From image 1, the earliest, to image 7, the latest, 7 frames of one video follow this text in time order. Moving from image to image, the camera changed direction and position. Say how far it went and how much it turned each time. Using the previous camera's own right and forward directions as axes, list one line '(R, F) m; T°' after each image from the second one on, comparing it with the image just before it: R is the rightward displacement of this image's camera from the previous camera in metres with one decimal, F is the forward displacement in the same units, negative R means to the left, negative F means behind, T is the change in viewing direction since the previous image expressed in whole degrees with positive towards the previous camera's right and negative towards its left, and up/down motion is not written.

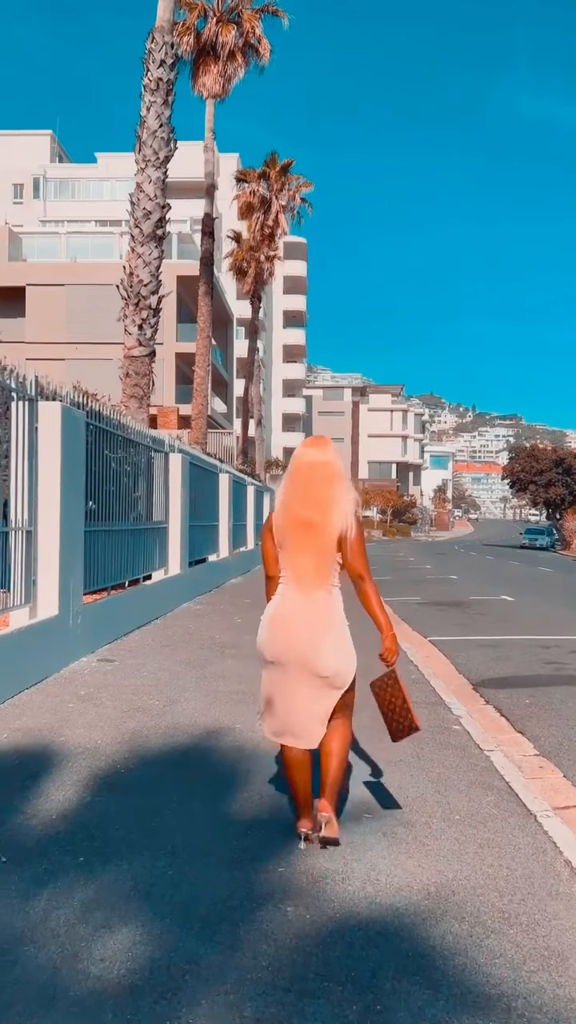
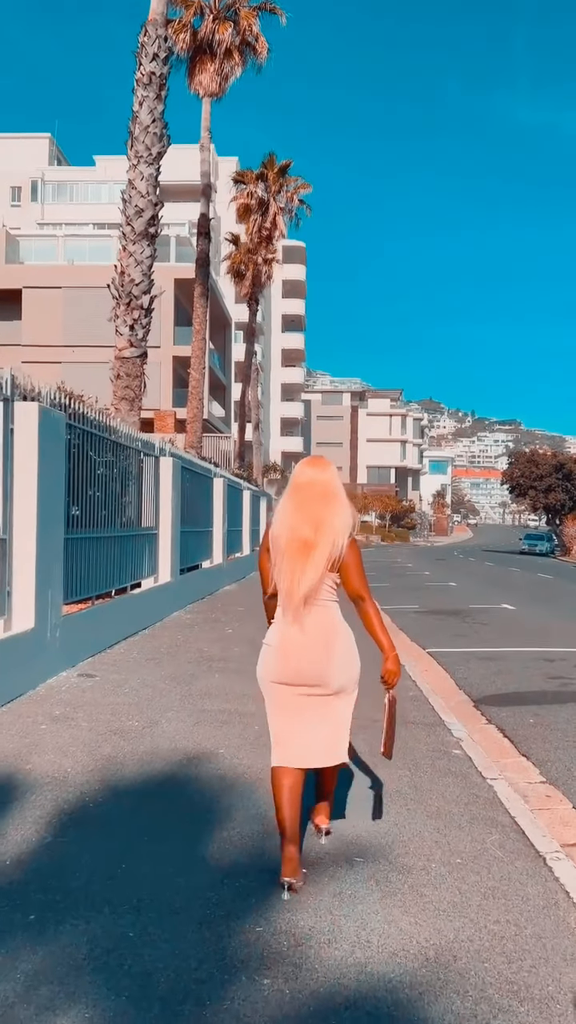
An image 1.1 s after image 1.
(+0.1, +0.5) m; 0°
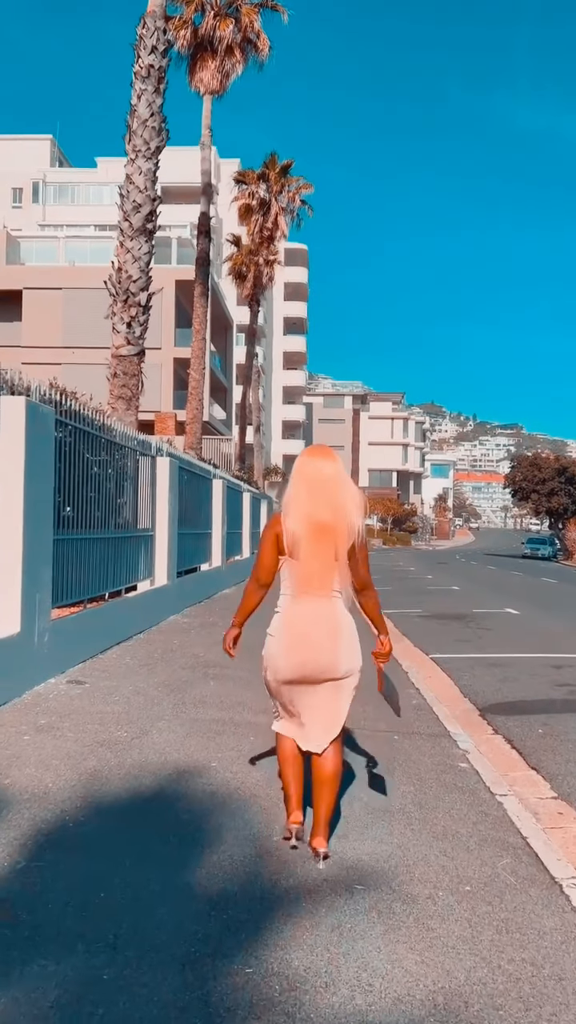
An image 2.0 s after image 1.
(0.0, +0.3) m; 0°
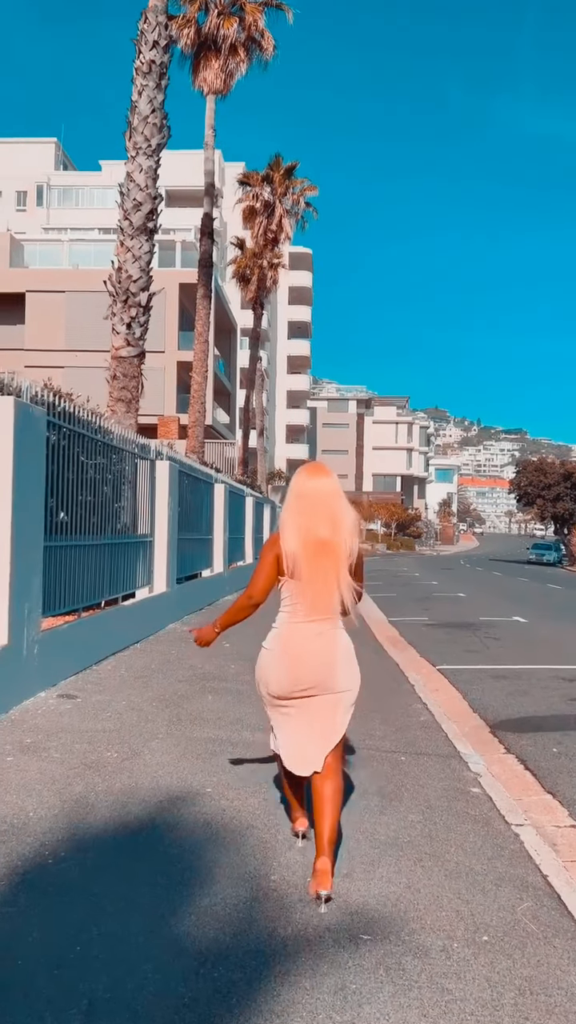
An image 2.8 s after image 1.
(0.0, +0.4) m; 0°
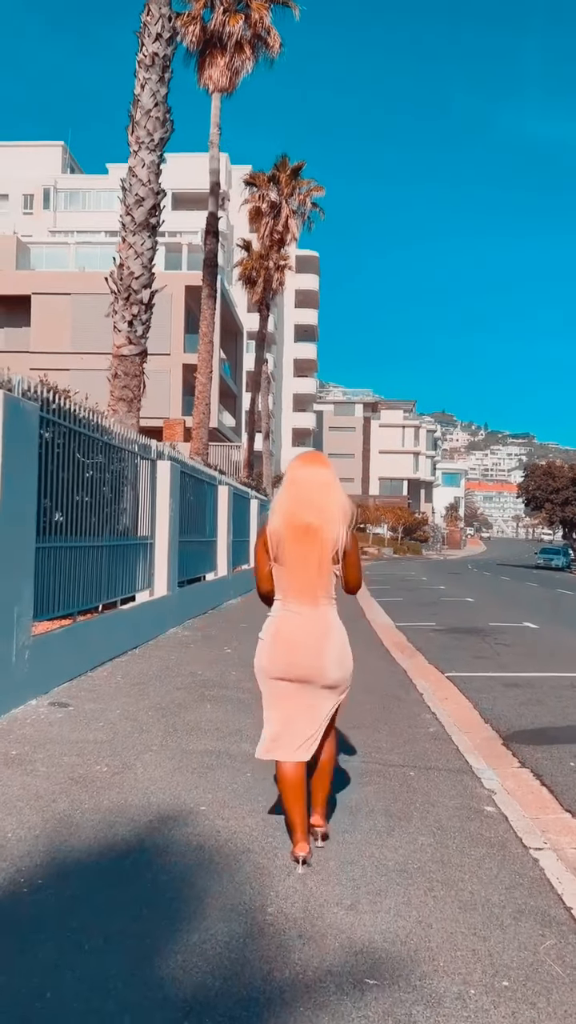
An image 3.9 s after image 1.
(0.0, +0.4) m; 0°
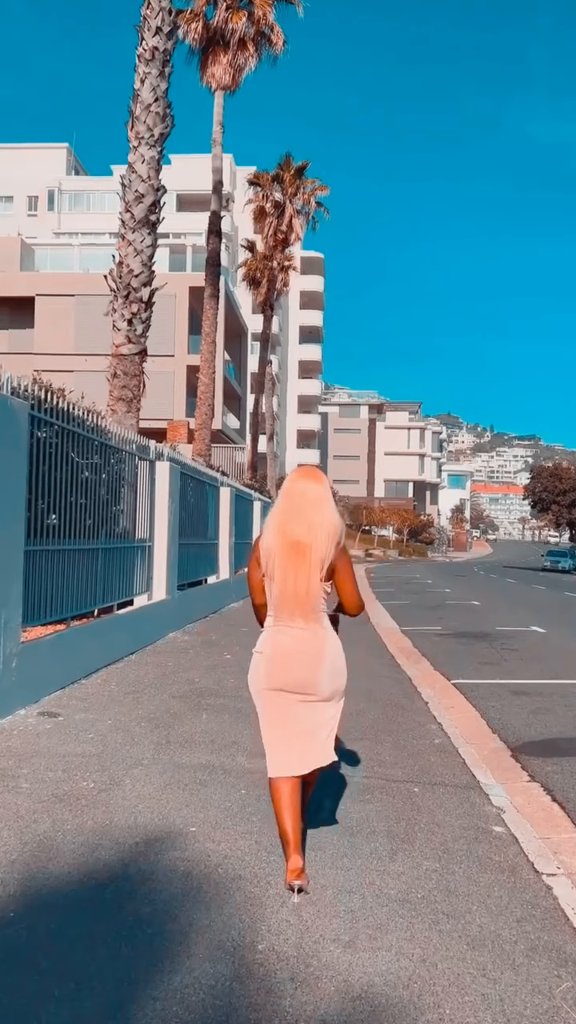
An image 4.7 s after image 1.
(0.0, +0.3) m; 0°
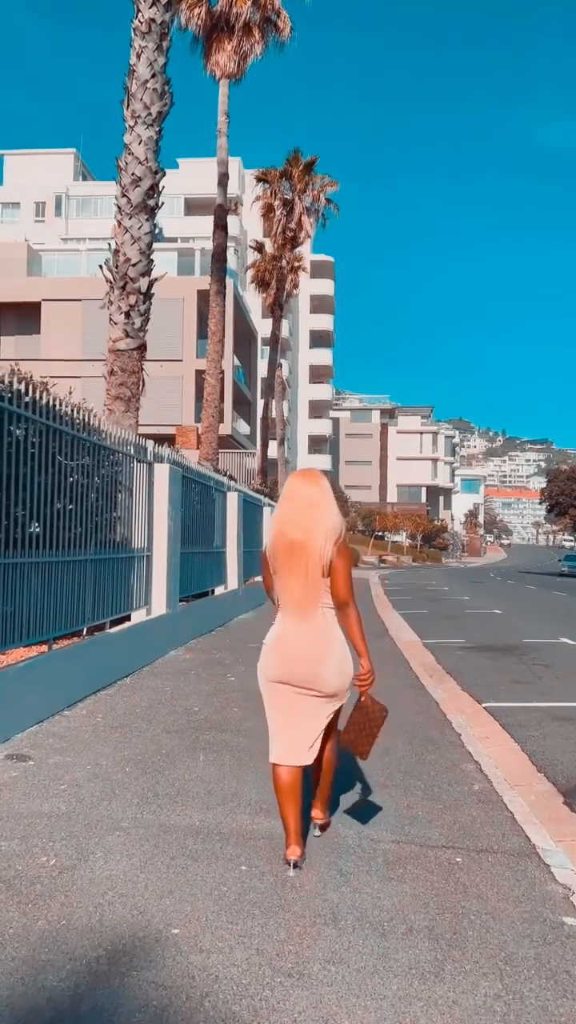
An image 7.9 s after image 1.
(0.0, +1.1) m; -1°
